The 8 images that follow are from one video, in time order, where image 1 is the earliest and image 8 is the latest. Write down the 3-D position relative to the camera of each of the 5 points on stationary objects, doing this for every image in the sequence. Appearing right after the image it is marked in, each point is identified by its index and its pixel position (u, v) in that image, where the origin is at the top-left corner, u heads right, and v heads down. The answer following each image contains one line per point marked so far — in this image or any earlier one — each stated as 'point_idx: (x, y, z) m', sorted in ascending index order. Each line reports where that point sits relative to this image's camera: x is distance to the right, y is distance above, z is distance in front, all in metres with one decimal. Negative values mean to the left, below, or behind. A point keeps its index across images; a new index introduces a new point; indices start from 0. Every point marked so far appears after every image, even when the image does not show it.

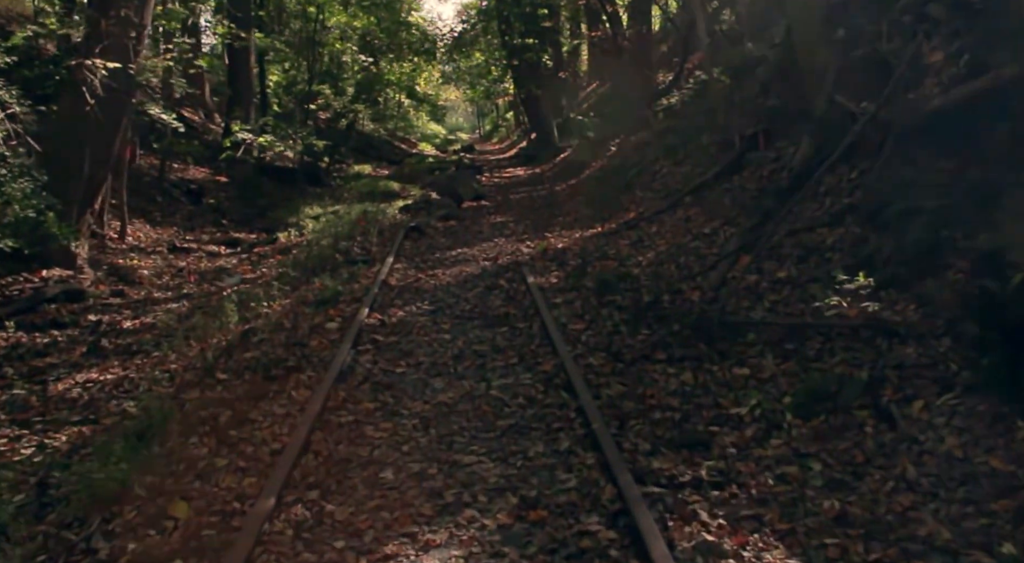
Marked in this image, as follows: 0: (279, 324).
0: (-2.7, -0.5, +12.0) m
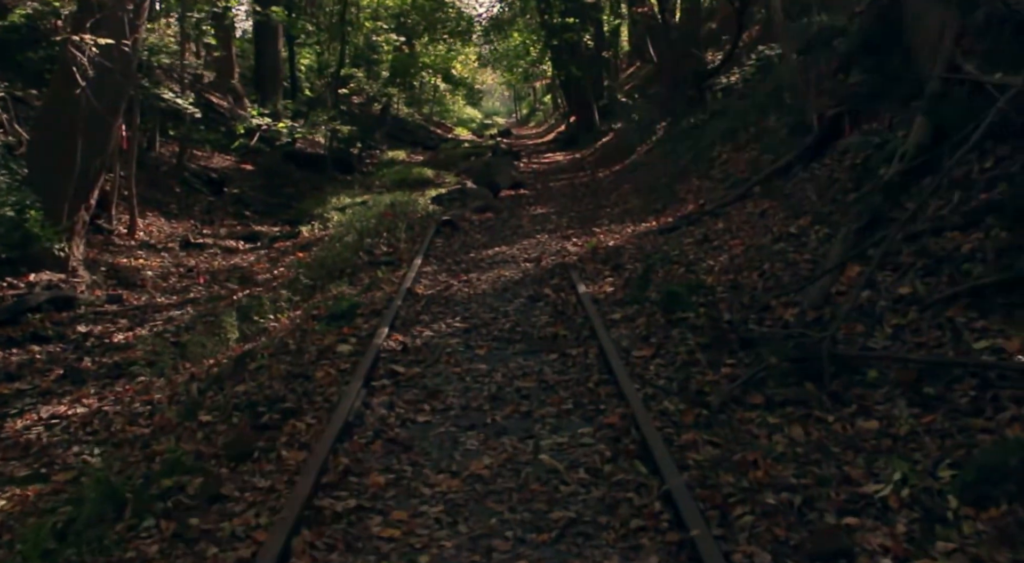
0: (-2.2, -0.6, +10.1) m
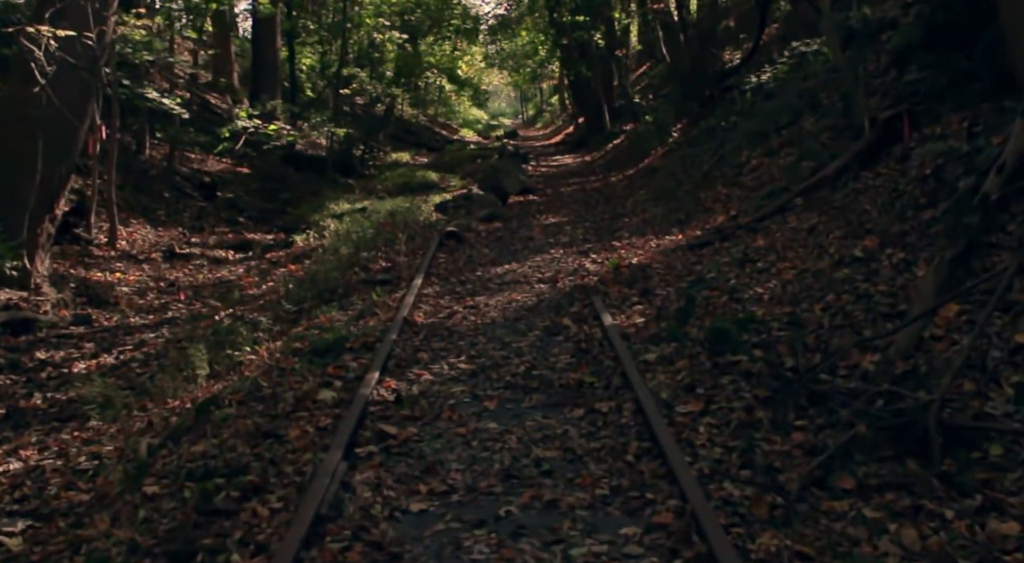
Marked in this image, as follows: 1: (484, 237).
0: (-2.1, -0.9, +8.5) m
1: (-0.5, +0.7, +17.3) m
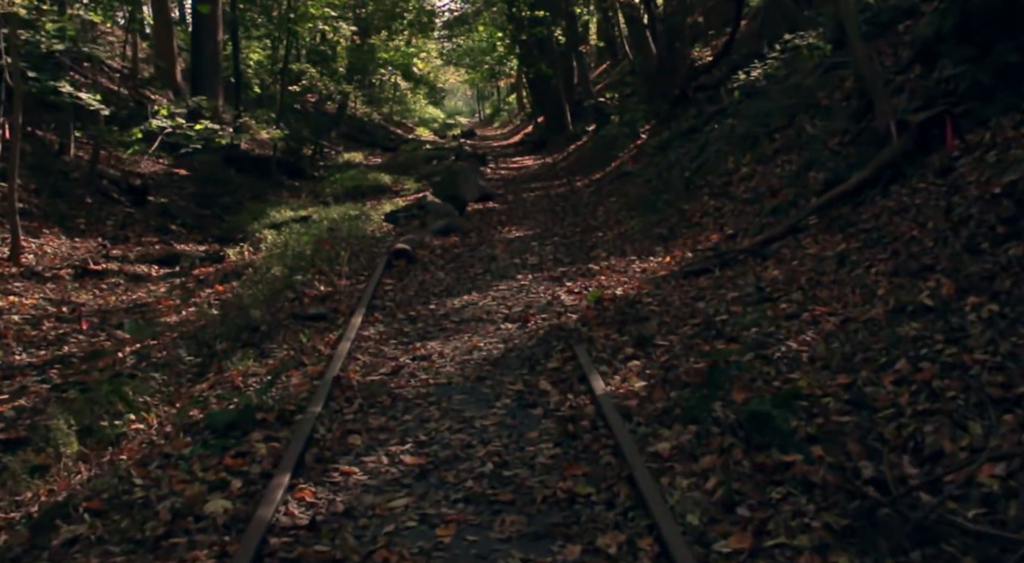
0: (-2.3, -1.3, +6.2) m
1: (-1.1, +0.4, +15.0) m
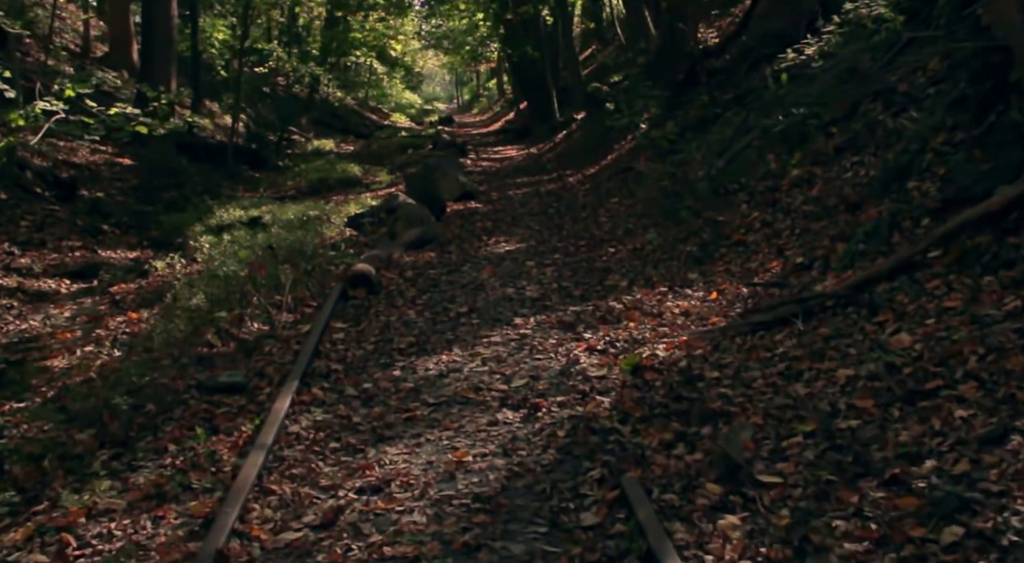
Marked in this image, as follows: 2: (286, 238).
0: (-2.2, -1.7, +2.9) m
1: (-1.2, 0.0, +11.7) m
2: (-3.5, +0.7, +16.0) m
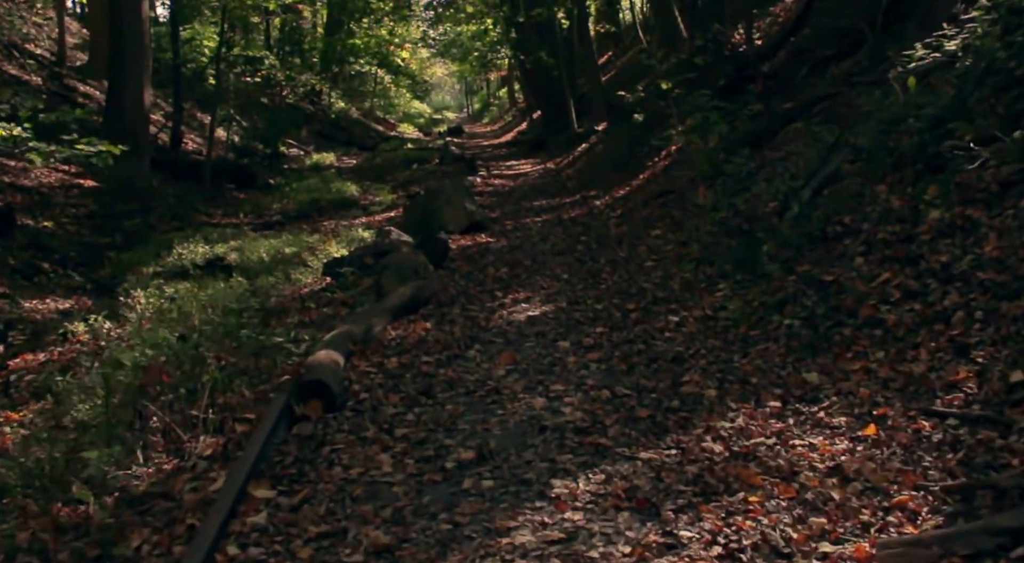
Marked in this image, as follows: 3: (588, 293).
0: (-2.1, -2.4, -0.7) m
1: (-0.9, -0.8, +8.1) m
2: (-3.2, -0.1, +12.4) m
3: (+0.9, -0.2, +11.5) m
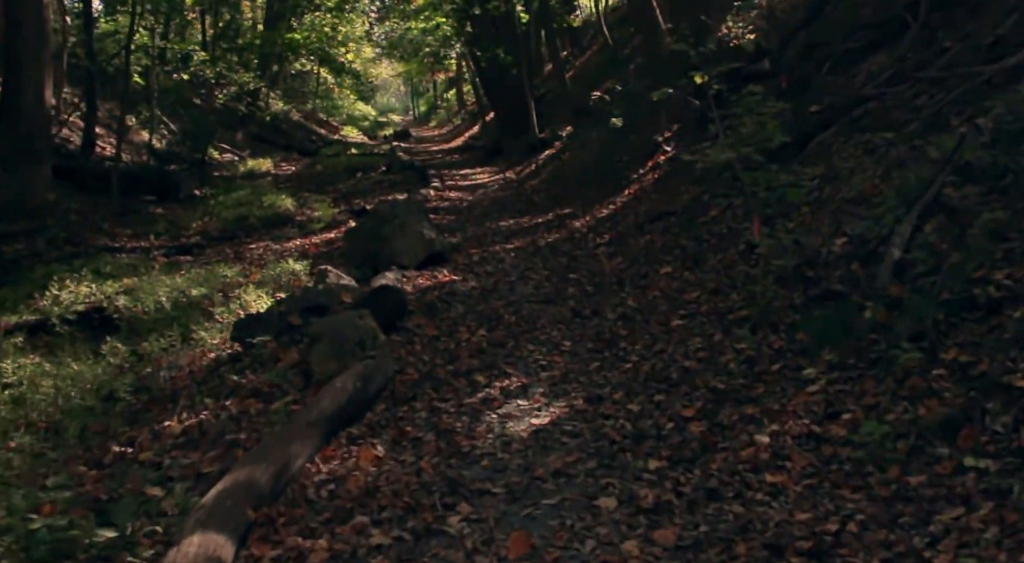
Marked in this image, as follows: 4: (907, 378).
0: (-1.5, -3.0, -4.4) m
1: (-0.8, -1.4, +4.4) m
2: (-3.3, -0.8, +8.6) m
3: (+0.8, -0.8, +8.0) m
4: (+2.6, -0.6, +6.6) m
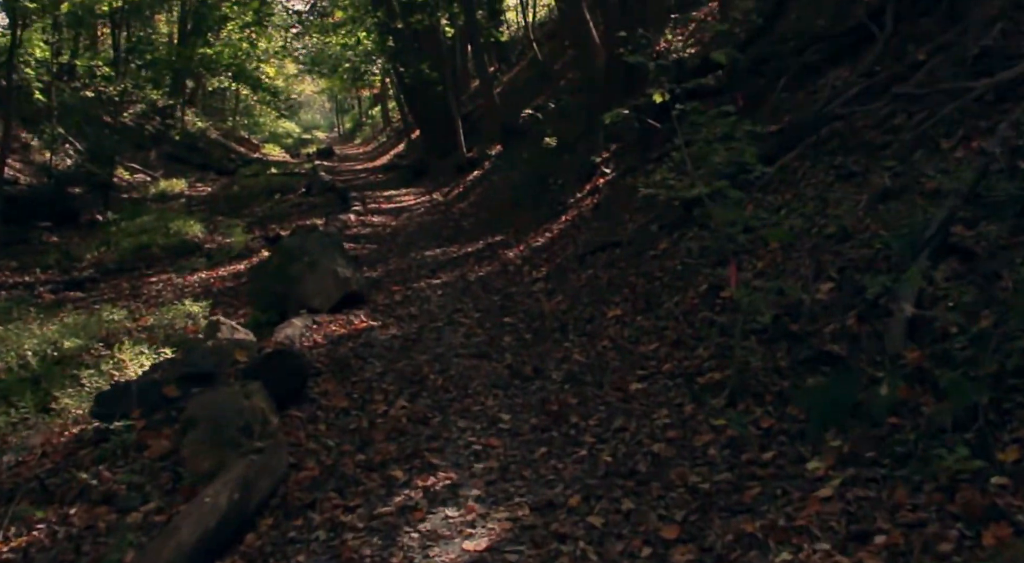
0: (-1.1, -3.3, -6.3) m
1: (-1.0, -1.8, +2.6) m
2: (-3.8, -1.2, +6.7) m
3: (+0.3, -1.2, +6.3) m
4: (+2.2, -1.0, +5.0) m
